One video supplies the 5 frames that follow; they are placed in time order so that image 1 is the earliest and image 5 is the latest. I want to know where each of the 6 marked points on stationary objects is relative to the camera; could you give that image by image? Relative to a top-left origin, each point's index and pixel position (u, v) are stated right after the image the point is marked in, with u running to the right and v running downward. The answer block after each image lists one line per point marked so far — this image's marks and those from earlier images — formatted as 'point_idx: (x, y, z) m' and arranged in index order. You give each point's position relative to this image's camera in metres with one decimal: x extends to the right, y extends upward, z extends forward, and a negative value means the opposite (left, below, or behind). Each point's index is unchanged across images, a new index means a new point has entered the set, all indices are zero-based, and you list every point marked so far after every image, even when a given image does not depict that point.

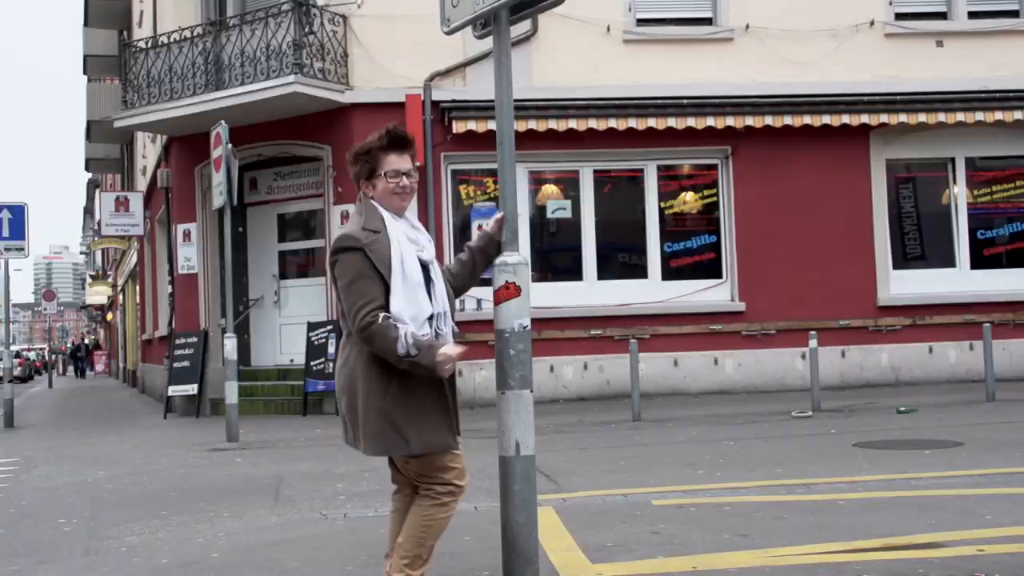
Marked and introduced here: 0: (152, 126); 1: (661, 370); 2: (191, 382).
0: (-4.3, +1.9, +13.6) m
1: (+1.7, -1.0, +13.3) m
2: (-3.8, -1.1, +13.4) m
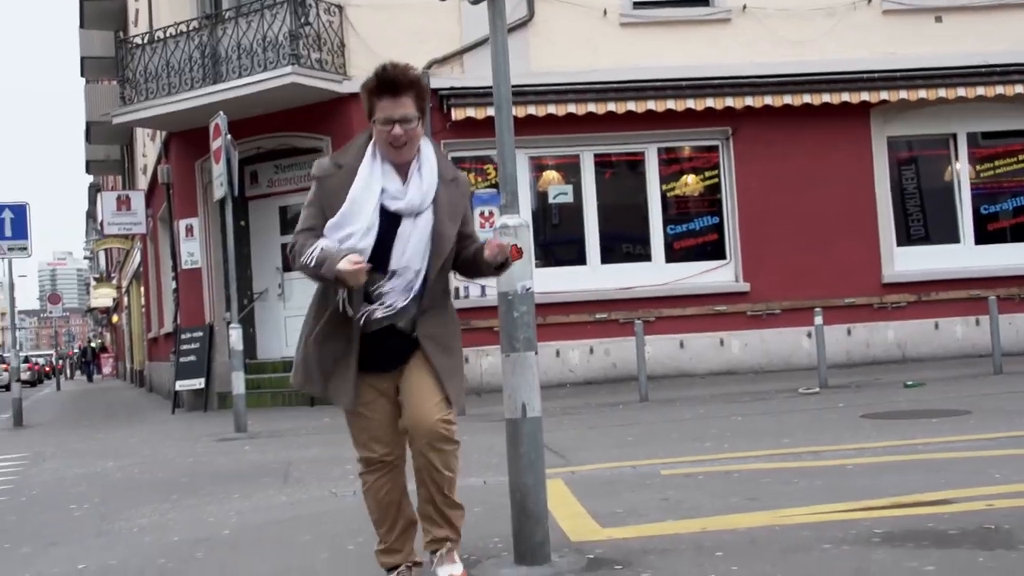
0: (-4.3, +2.0, +13.6) m
1: (+1.8, -0.8, +13.2) m
2: (-3.7, -1.0, +13.4) m
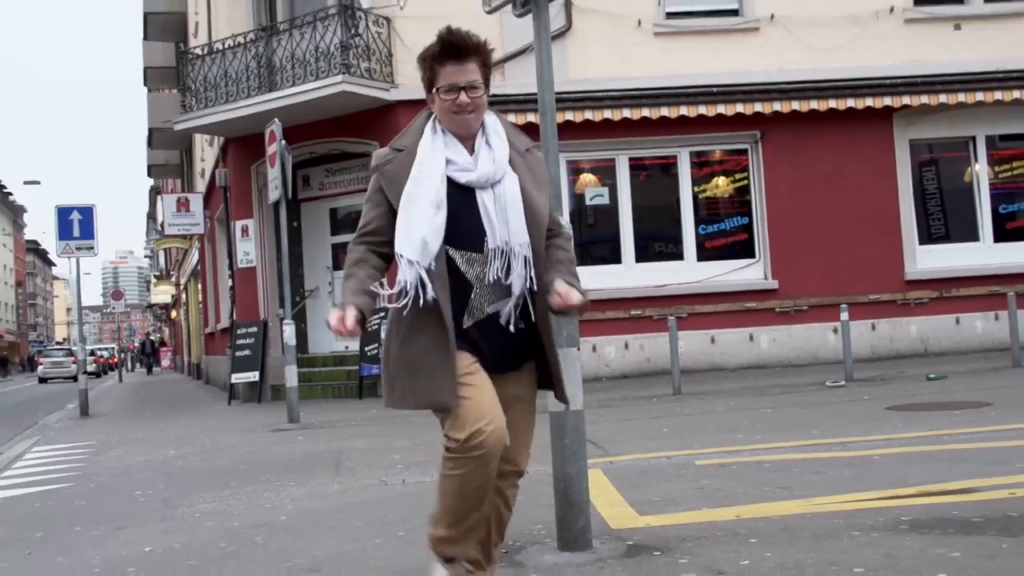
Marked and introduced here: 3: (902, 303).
0: (-3.8, +2.0, +14.4) m
1: (+2.3, -0.7, +13.9) m
2: (-3.2, -1.0, +14.1) m
3: (+4.8, -0.2, +14.0) m
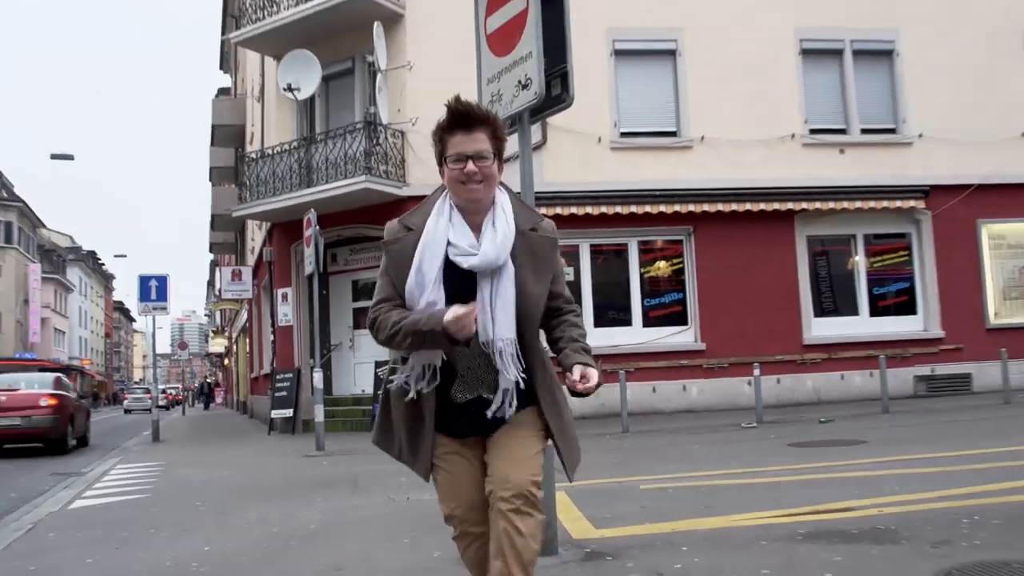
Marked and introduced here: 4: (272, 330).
0: (-4.0, +1.2, +18.1) m
1: (+2.0, -1.7, +17.7) m
2: (-3.5, -1.8, +17.7) m
3: (+4.5, -1.2, +17.9) m
4: (-4.1, -0.7, +19.1) m
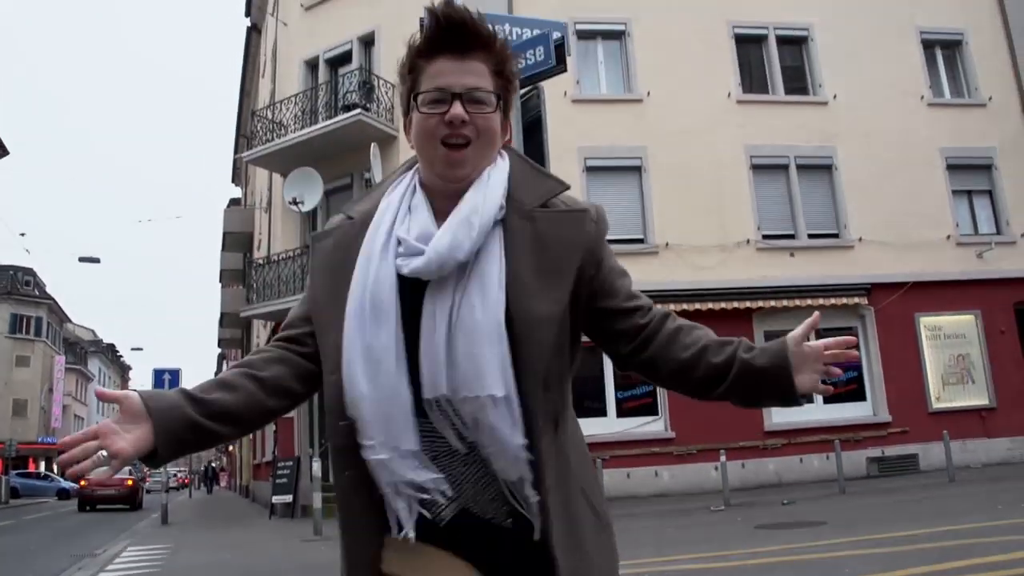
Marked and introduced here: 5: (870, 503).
0: (-4.3, -0.5, +19.8) m
1: (+1.7, -3.2, +19.0) m
2: (-3.8, -3.4, +19.0) m
3: (+4.3, -2.7, +19.4) m
4: (-4.4, -2.5, +20.5) m
5: (+5.3, -3.2, +17.3) m
